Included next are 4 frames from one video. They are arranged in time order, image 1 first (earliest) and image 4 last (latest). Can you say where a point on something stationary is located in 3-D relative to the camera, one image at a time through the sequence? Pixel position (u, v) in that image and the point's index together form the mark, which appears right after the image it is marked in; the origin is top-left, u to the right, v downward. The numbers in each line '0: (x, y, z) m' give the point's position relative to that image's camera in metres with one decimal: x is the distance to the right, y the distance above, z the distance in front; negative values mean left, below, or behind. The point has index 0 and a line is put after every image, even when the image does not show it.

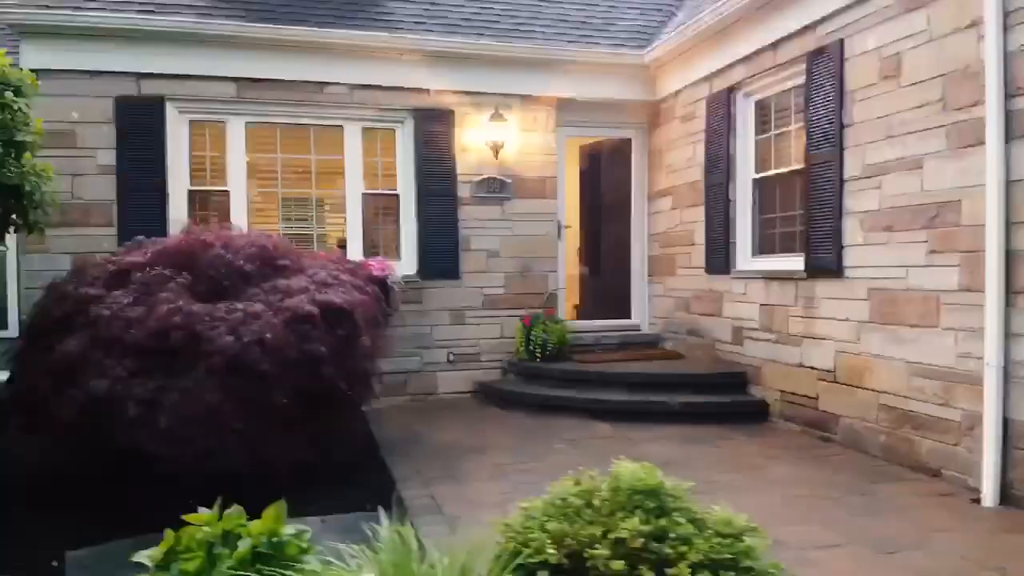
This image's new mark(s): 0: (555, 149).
0: (+0.3, +1.1, +6.8) m
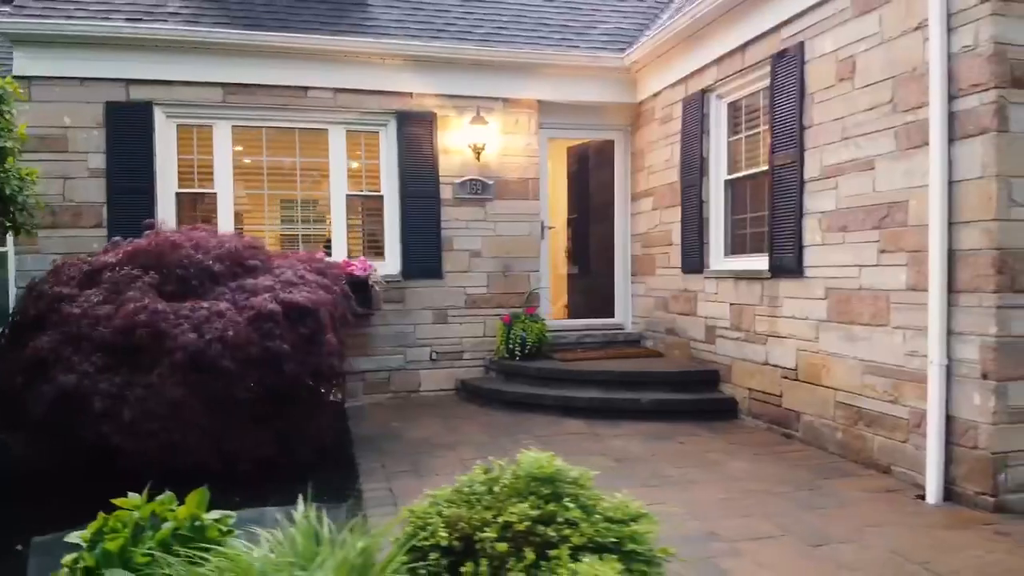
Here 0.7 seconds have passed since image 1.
0: (+0.2, +1.2, +7.0) m
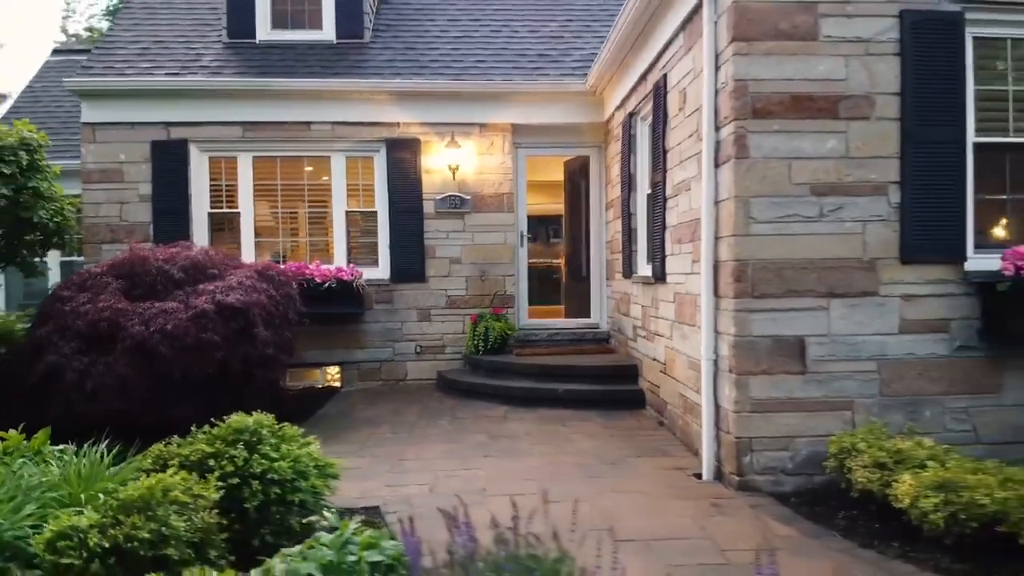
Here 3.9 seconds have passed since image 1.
0: (0.0, +1.1, +7.8) m
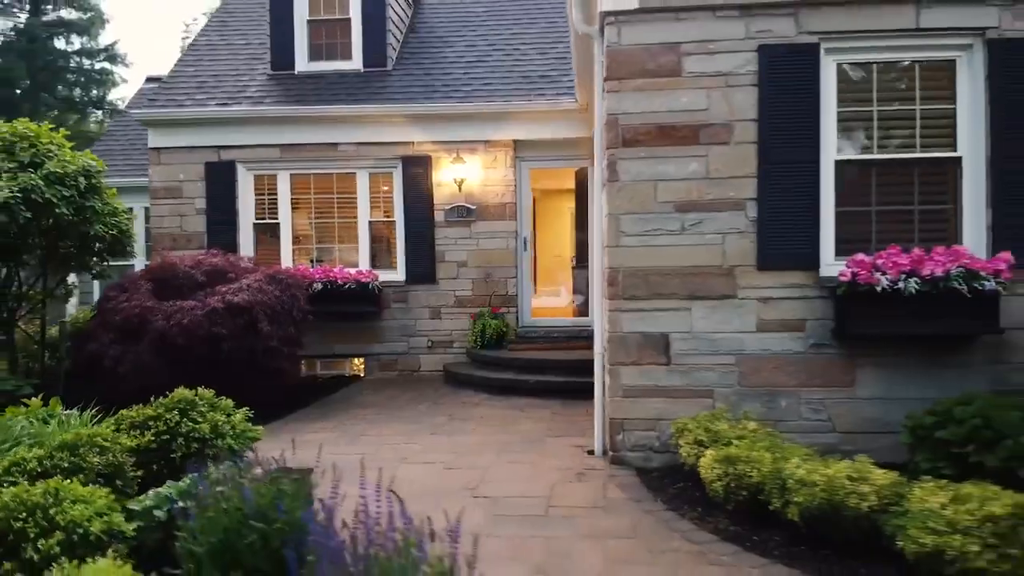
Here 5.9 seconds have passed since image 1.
0: (0.0, +1.1, +8.6) m
